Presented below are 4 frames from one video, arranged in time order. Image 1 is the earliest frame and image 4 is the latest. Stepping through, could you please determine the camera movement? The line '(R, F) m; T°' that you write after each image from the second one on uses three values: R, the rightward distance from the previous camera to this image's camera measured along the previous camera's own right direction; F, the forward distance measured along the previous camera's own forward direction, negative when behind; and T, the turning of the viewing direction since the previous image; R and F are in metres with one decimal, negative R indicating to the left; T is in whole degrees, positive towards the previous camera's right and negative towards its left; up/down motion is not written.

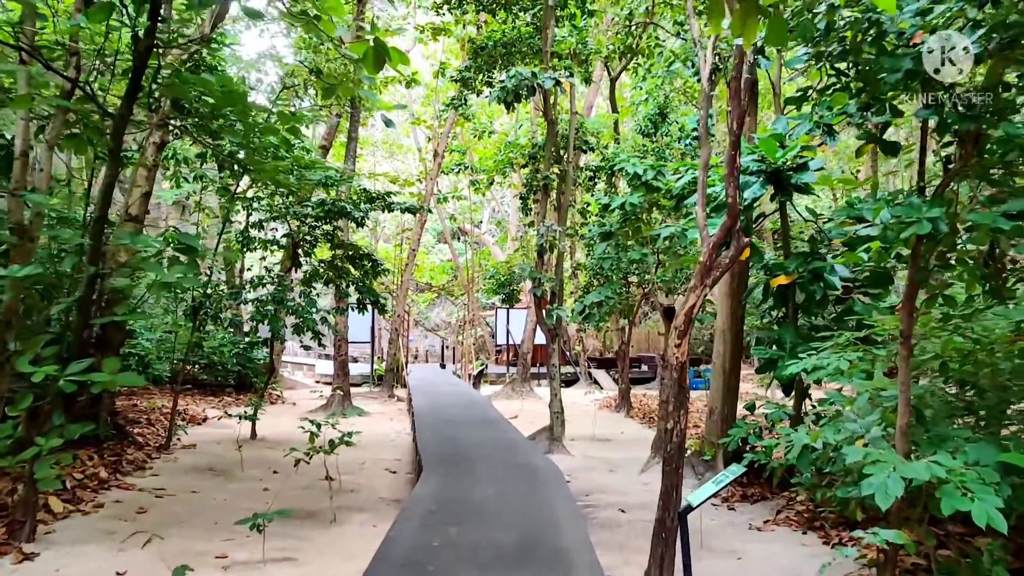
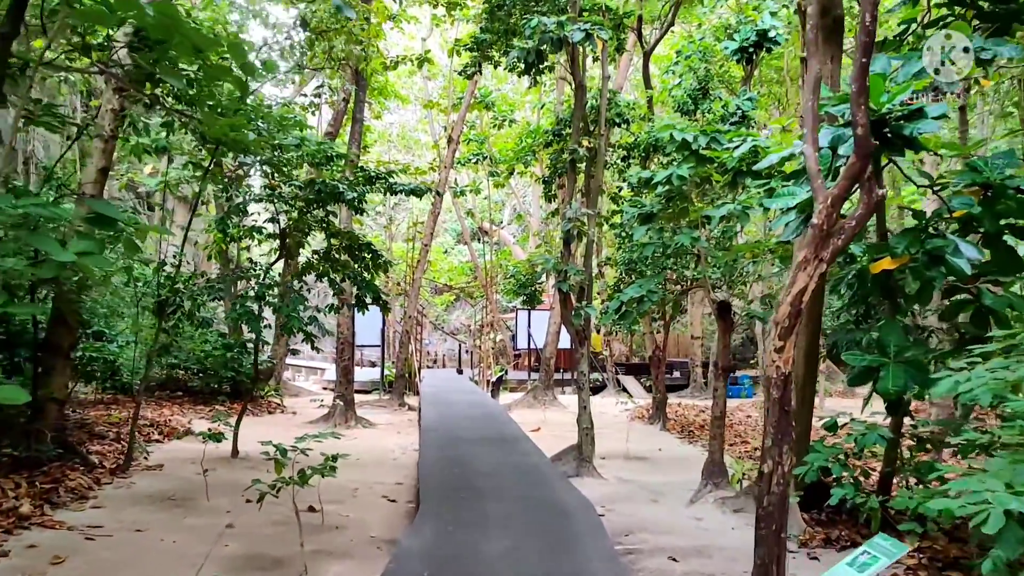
(0.0, +1.0) m; -1°
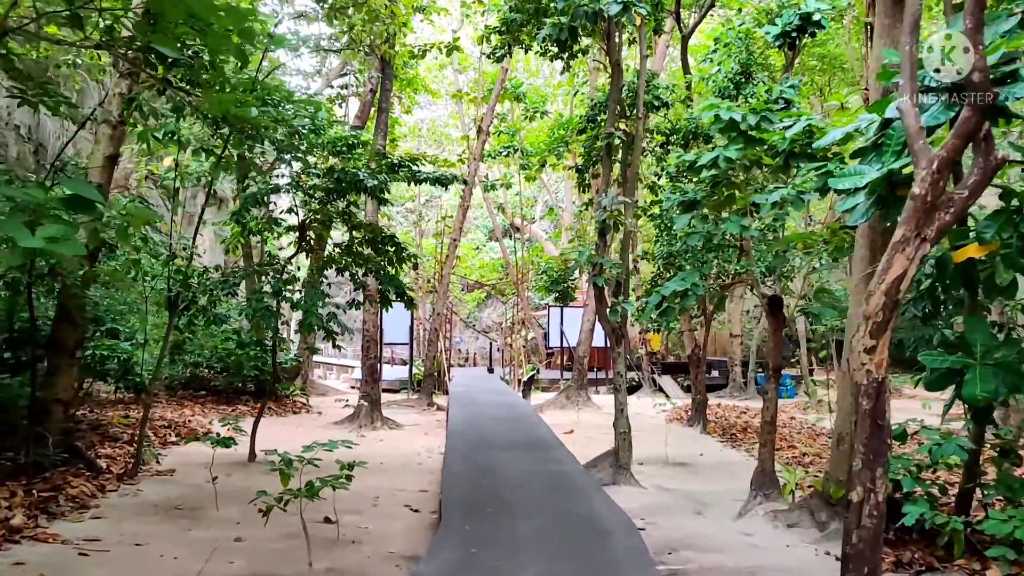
(0.0, +0.4) m; -2°
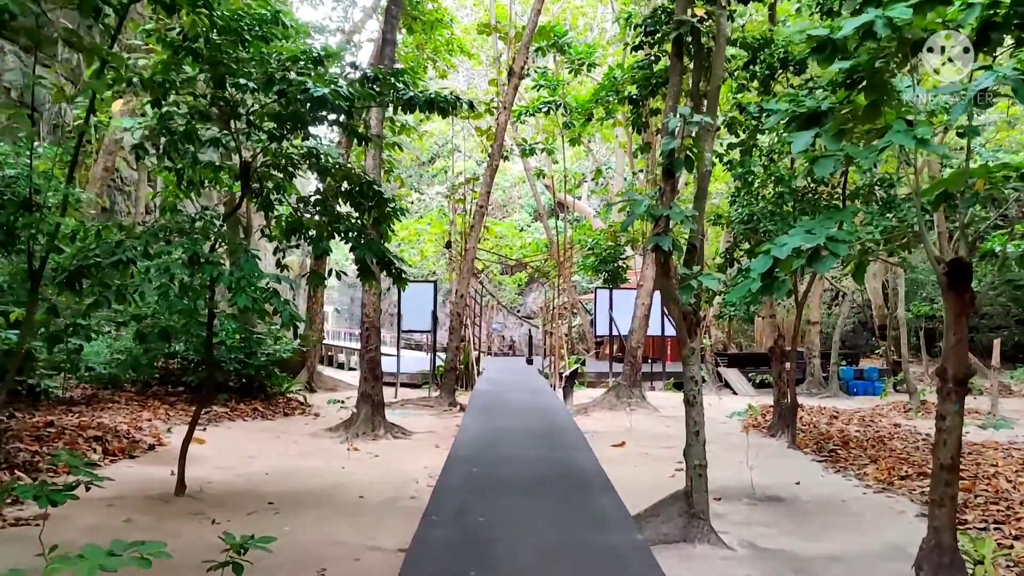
(+0.1, +1.7) m; -3°
